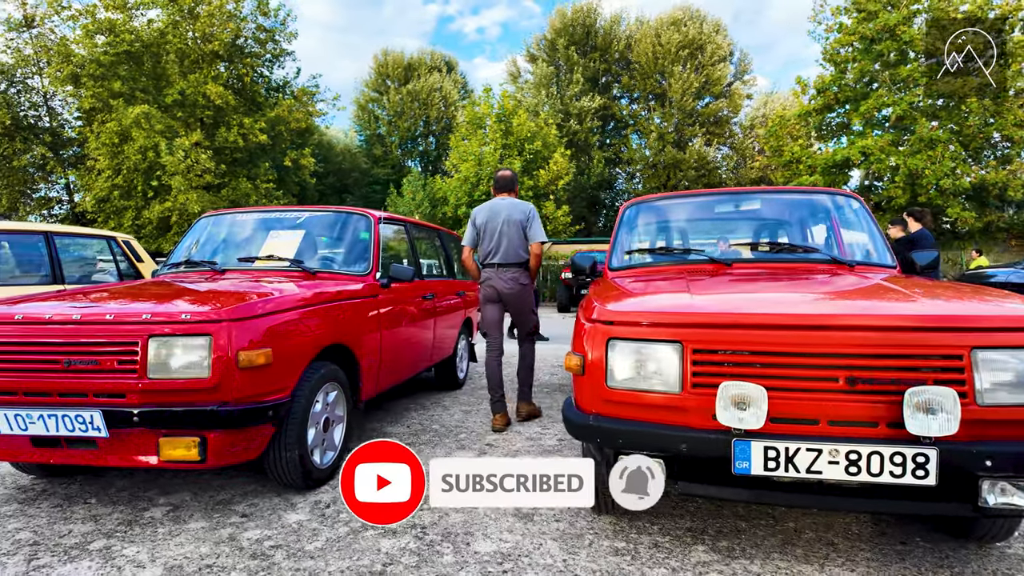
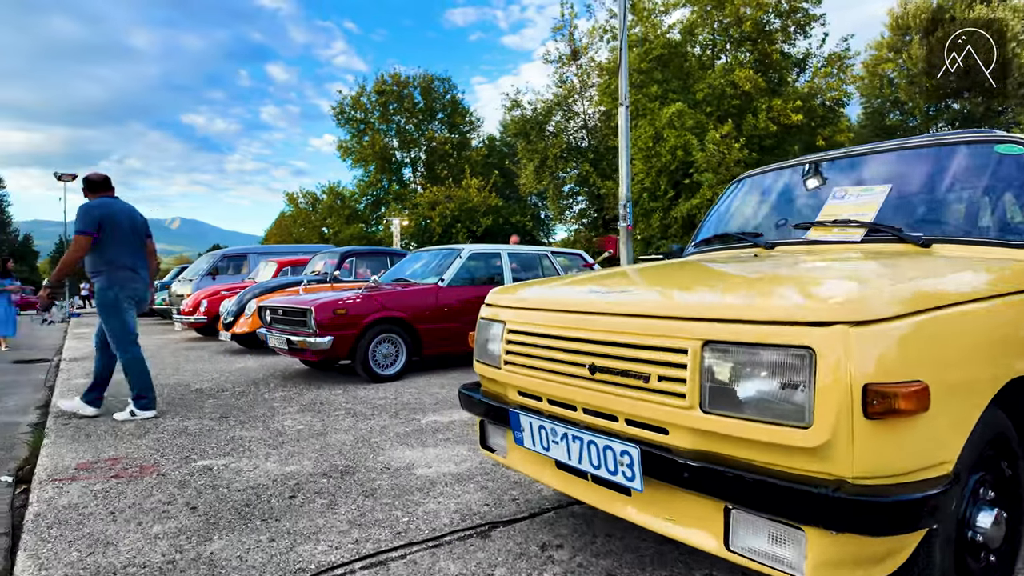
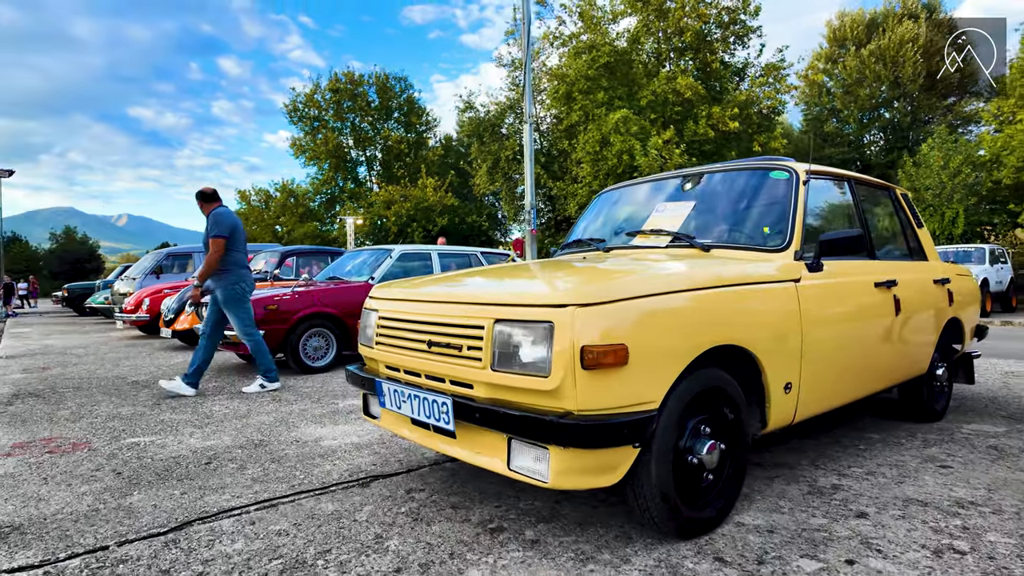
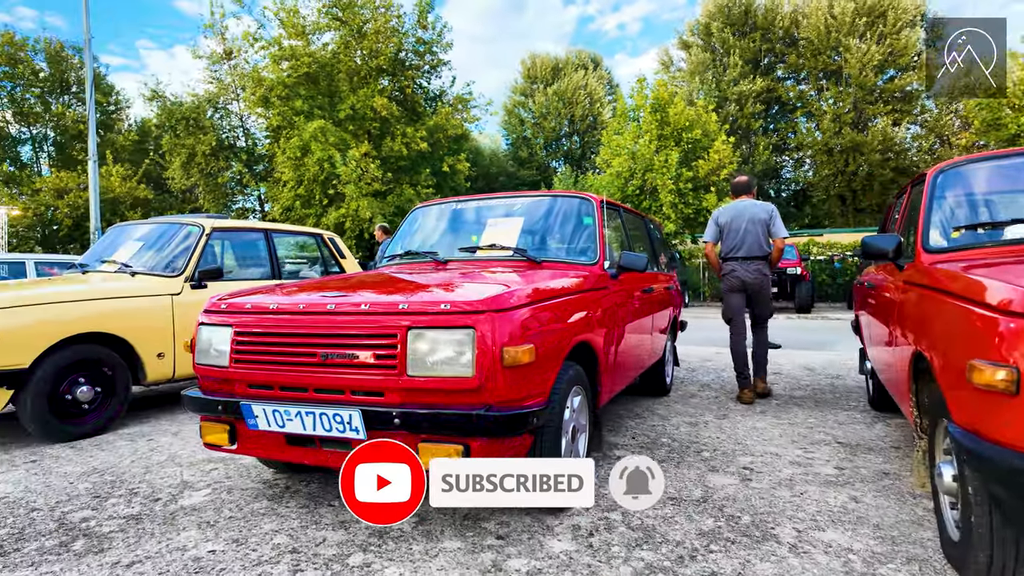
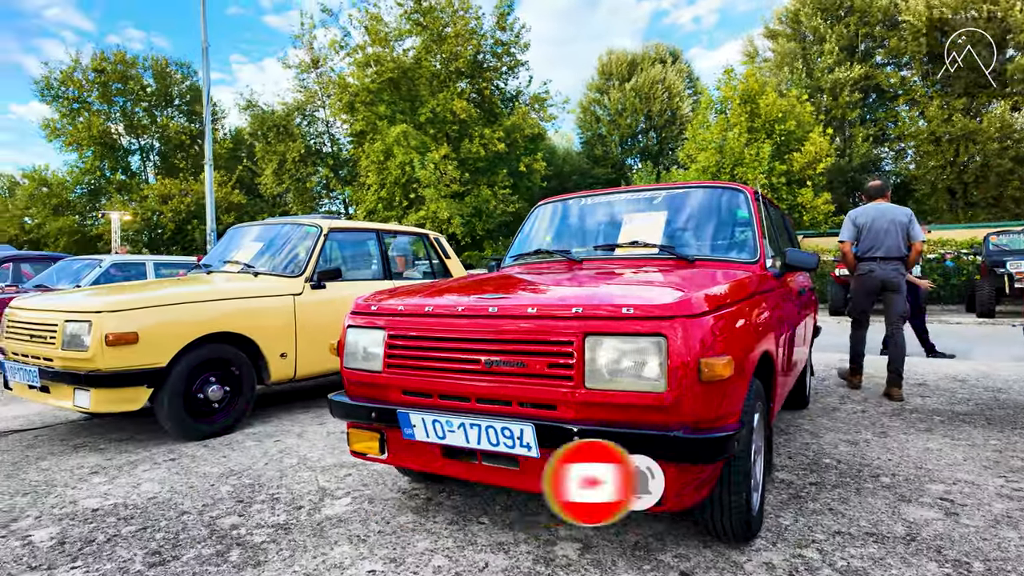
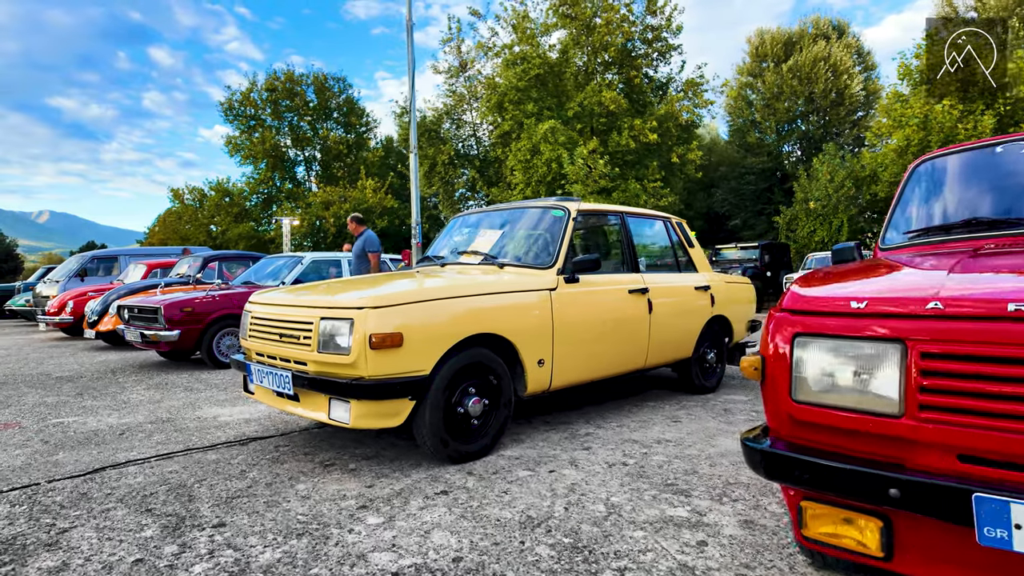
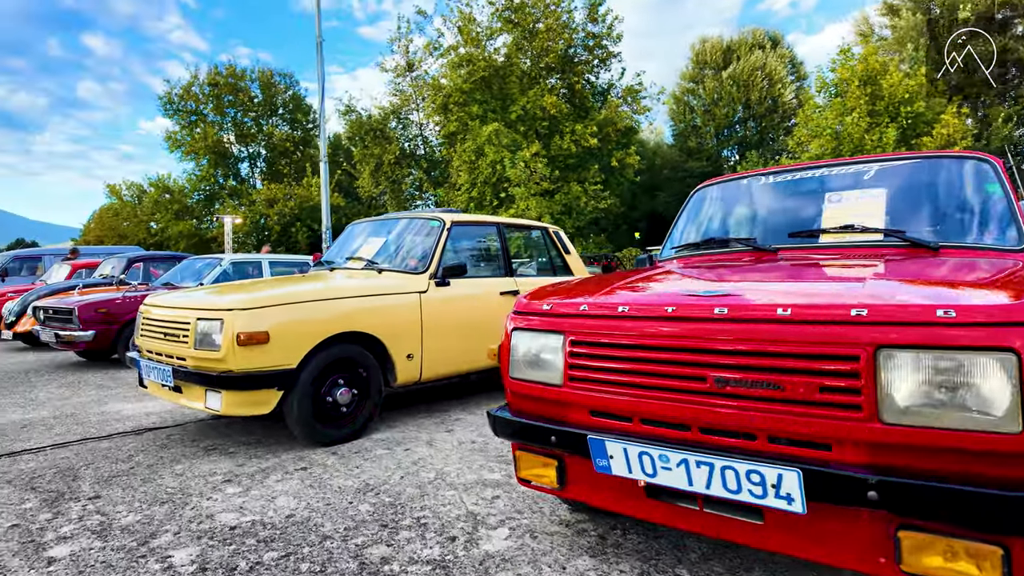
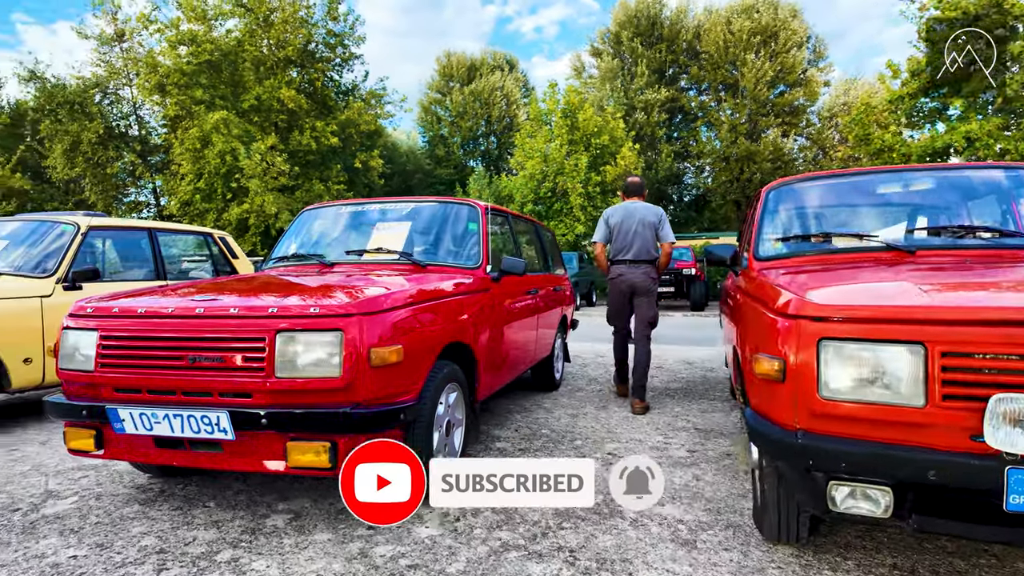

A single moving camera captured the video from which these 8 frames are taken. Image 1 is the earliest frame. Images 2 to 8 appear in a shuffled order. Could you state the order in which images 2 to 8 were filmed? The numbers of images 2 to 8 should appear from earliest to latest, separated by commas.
8, 4, 5, 7, 6, 3, 2
